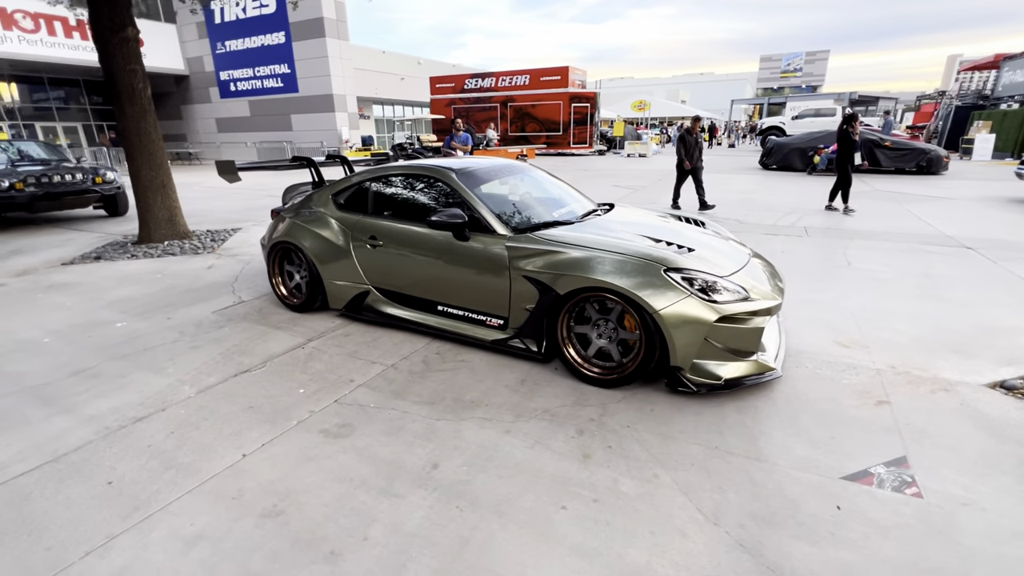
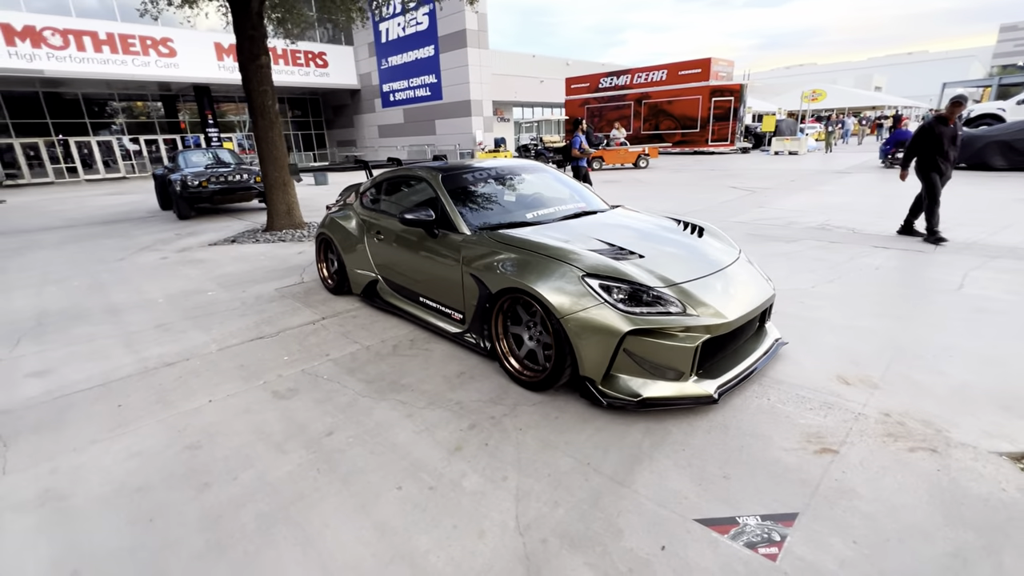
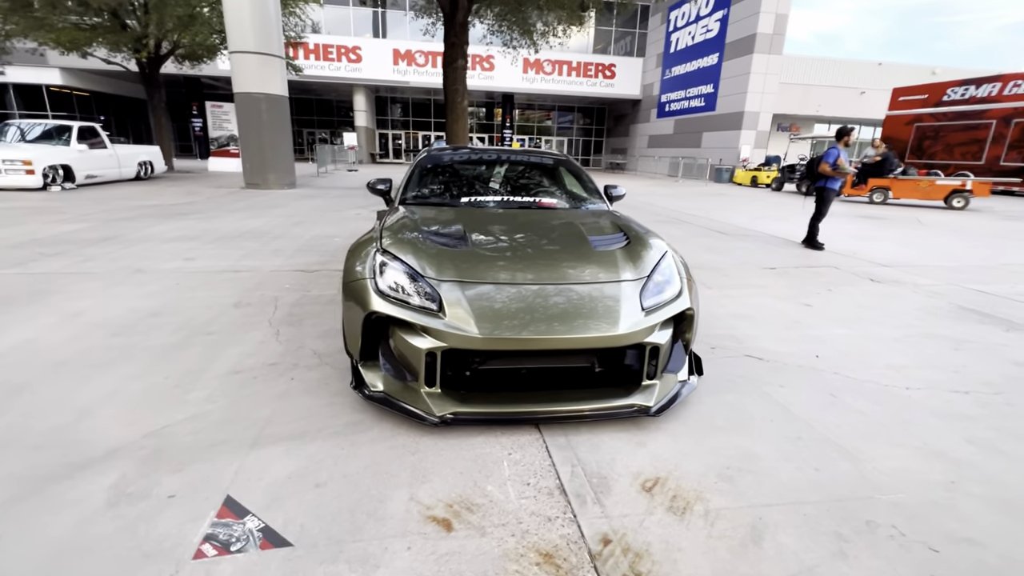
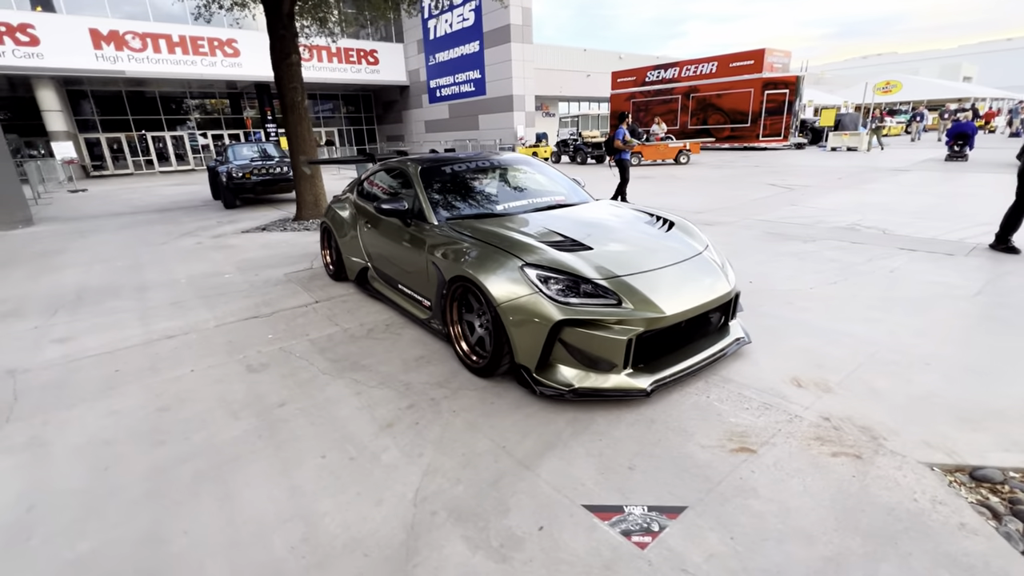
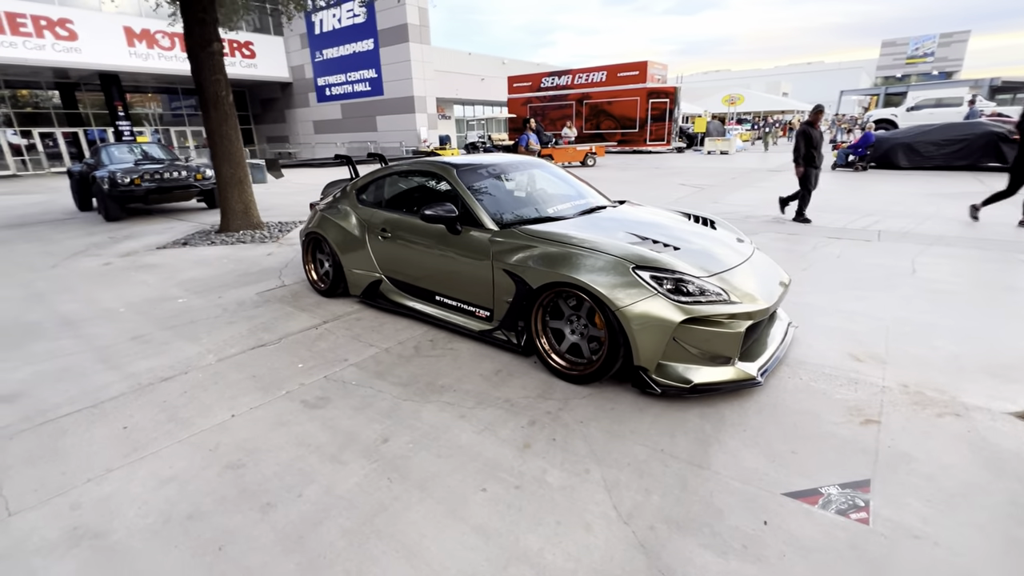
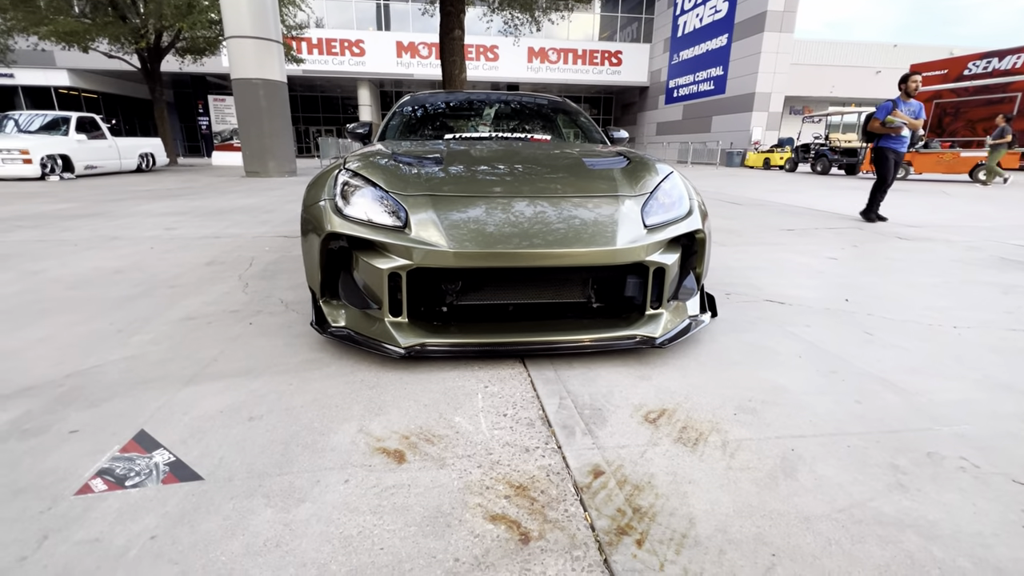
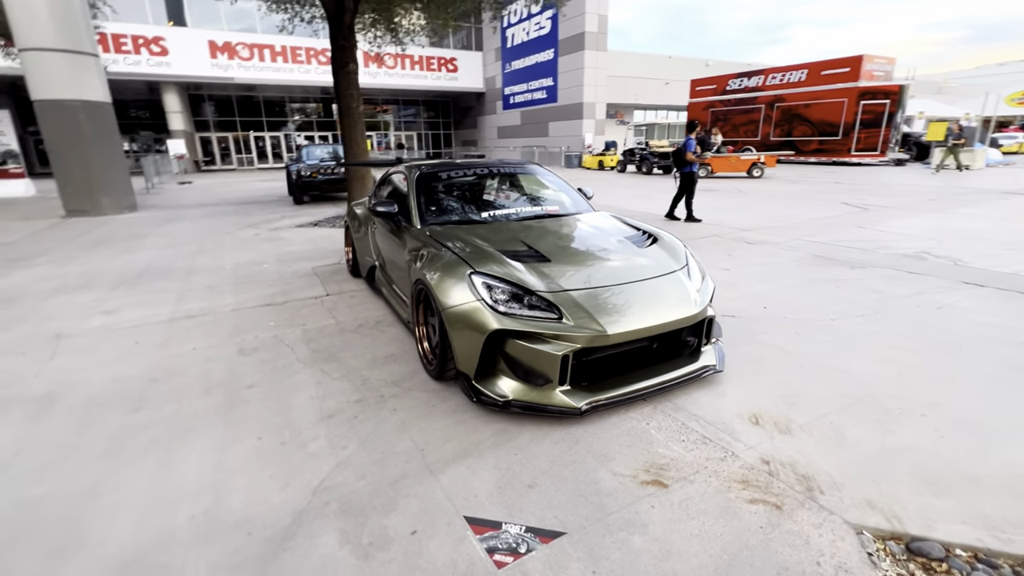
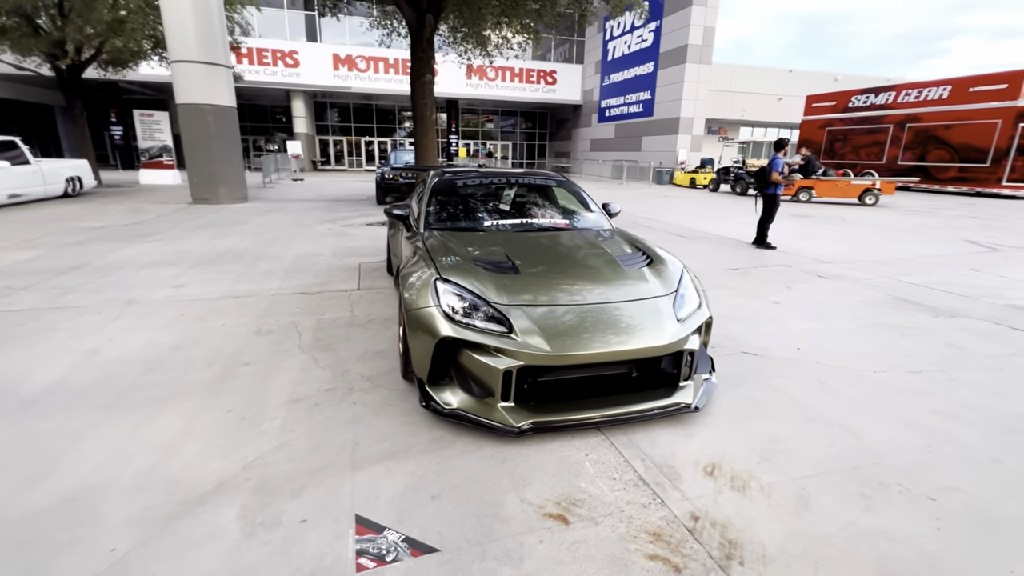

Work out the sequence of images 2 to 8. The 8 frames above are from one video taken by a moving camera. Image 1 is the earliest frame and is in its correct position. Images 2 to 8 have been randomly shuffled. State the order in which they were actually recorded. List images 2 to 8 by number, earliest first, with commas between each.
5, 2, 4, 7, 8, 3, 6
